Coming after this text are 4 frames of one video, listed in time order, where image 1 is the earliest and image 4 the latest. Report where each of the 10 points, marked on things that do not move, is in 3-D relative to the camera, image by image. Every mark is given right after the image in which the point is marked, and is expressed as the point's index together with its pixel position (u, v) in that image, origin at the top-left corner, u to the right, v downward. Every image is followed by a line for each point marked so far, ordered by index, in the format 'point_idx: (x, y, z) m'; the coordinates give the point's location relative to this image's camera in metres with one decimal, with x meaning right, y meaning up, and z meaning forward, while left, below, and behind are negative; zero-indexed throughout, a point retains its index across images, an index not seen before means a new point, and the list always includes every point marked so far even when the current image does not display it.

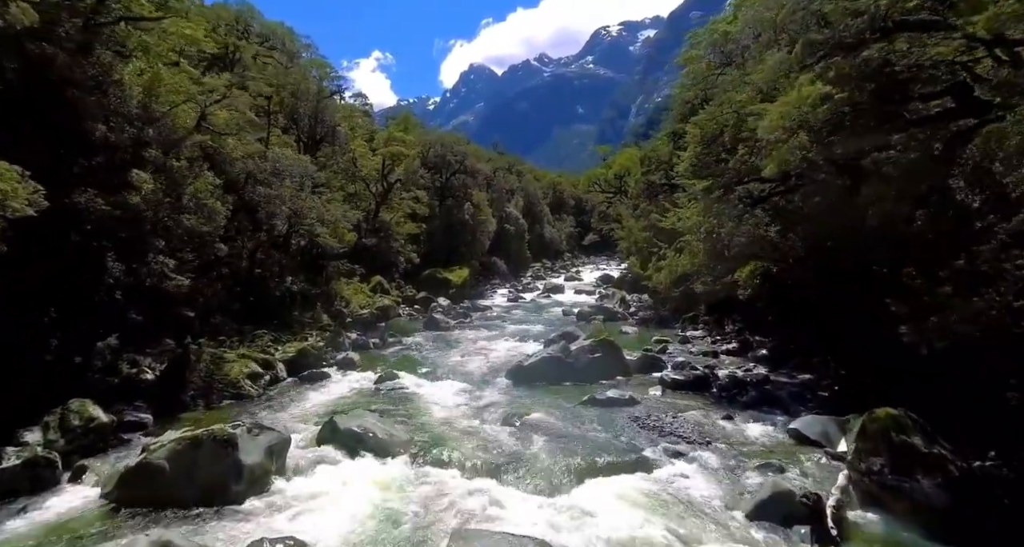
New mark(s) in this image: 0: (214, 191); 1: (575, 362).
0: (-9.4, +2.6, +19.9) m
1: (+2.0, -2.8, +20.0) m
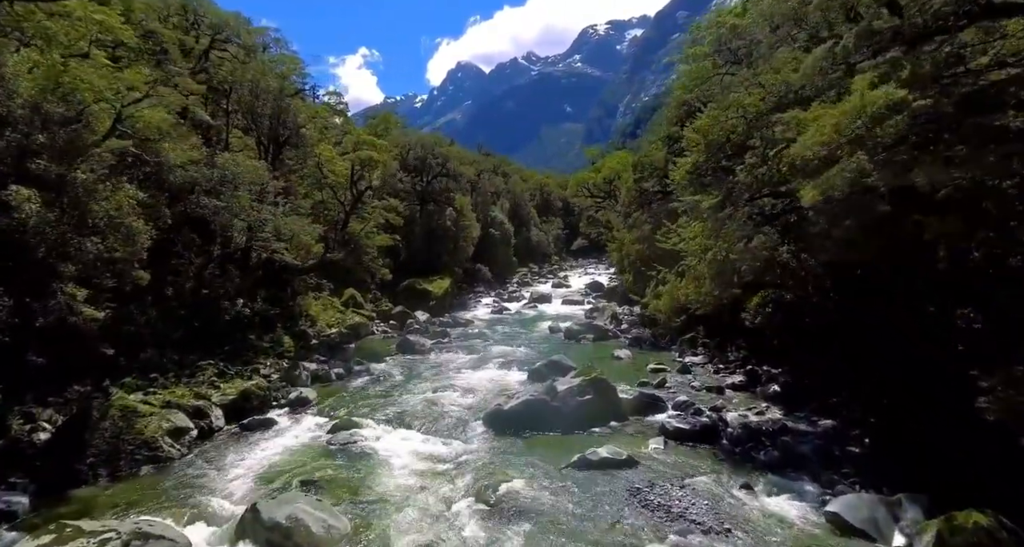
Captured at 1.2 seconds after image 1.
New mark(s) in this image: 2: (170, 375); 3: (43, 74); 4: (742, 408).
0: (-10.0, +1.8, +17.0) m
1: (+1.3, -3.6, +17.3) m
2: (-10.4, -3.1, +19.5) m
3: (-10.6, +4.5, +14.5) m
4: (+6.5, -3.8, +18.1) m
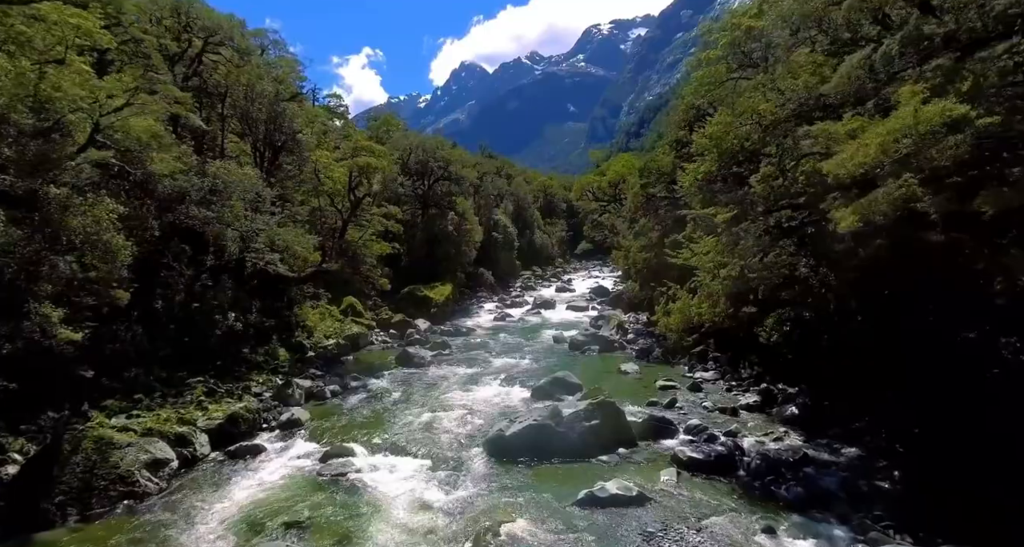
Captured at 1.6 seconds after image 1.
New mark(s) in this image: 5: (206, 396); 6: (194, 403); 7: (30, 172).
0: (-9.9, +1.3, +16.0) m
1: (+1.4, -4.0, +16.3) m
2: (-10.4, -3.6, +18.6) m
3: (-10.6, +4.1, +13.5) m
4: (+6.6, -4.3, +17.1) m
5: (-9.4, -3.8, +19.7) m
6: (-9.4, -3.8, +18.8) m
7: (-10.2, +2.1, +13.5) m
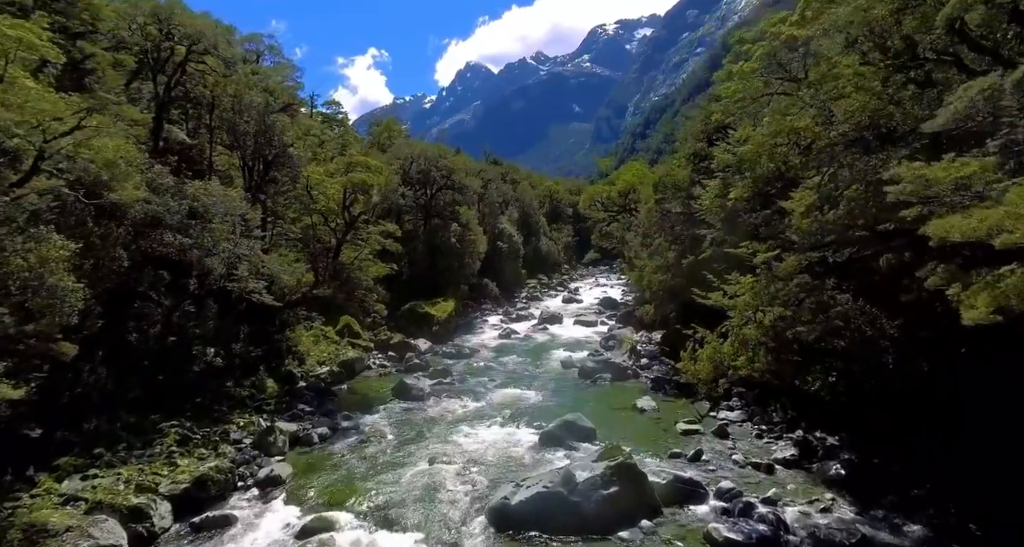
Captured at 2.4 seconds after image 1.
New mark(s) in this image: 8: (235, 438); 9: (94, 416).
0: (-9.8, +0.3, +14.0) m
1: (+1.5, -5.1, +14.2) m
2: (-10.2, -4.6, +16.6) m
3: (-10.4, +3.1, +11.5) m
4: (+6.7, -5.3, +15.0) m
5: (-9.2, -4.8, +17.6) m
6: (-9.2, -4.8, +16.8) m
7: (-10.0, +1.1, +11.5) m
8: (-8.3, -4.9, +19.1) m
9: (-11.1, -3.7, +17.2) m
